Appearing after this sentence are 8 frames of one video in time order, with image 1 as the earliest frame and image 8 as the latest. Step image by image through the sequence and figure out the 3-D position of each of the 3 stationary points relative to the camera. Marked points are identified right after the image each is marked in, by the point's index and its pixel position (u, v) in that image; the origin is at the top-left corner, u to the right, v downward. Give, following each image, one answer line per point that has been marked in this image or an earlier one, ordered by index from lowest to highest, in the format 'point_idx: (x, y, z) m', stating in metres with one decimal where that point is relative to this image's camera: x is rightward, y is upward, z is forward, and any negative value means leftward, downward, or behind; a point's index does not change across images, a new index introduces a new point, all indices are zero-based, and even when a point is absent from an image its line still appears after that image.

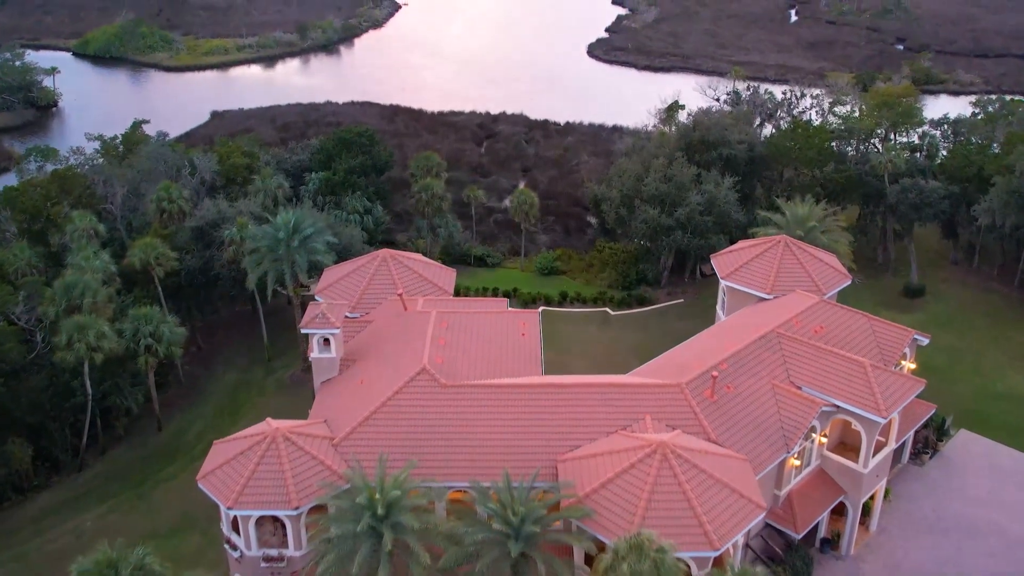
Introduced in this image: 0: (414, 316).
0: (-1.7, -0.5, +17.7) m
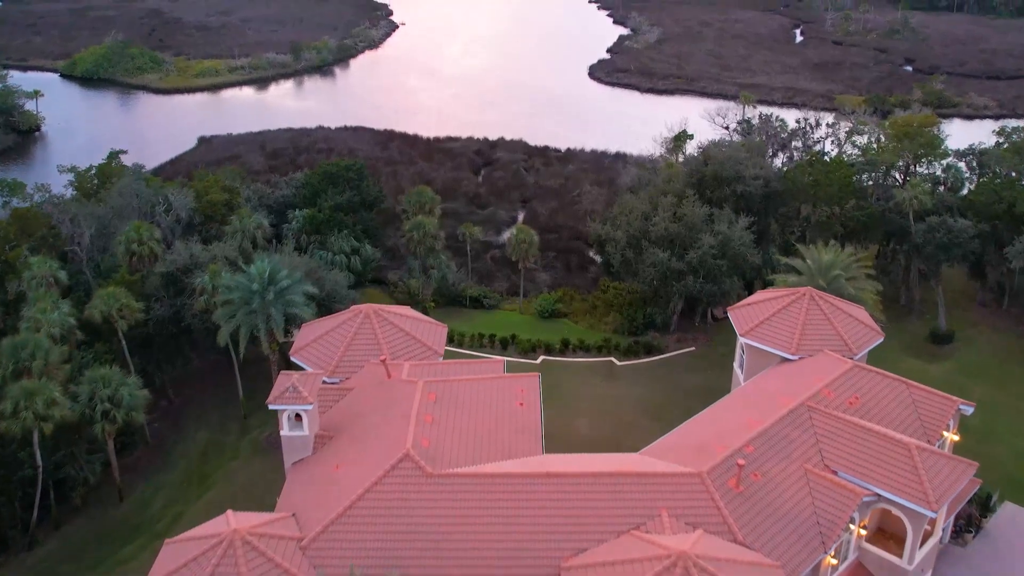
0: (-1.7, -1.5, +15.8) m
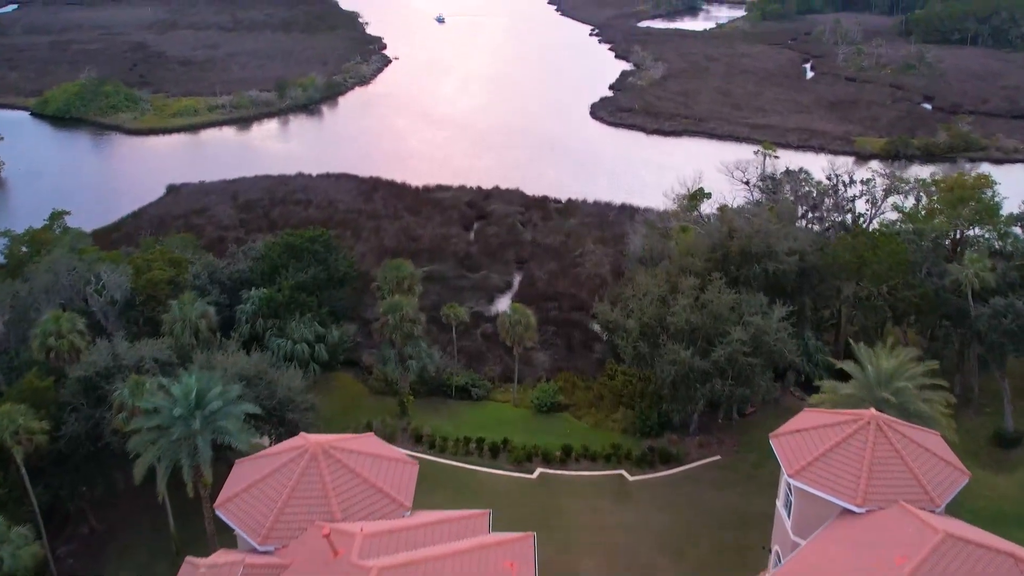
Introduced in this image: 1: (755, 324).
0: (-1.9, -3.2, +11.8) m
1: (+4.6, -0.7, +19.6) m
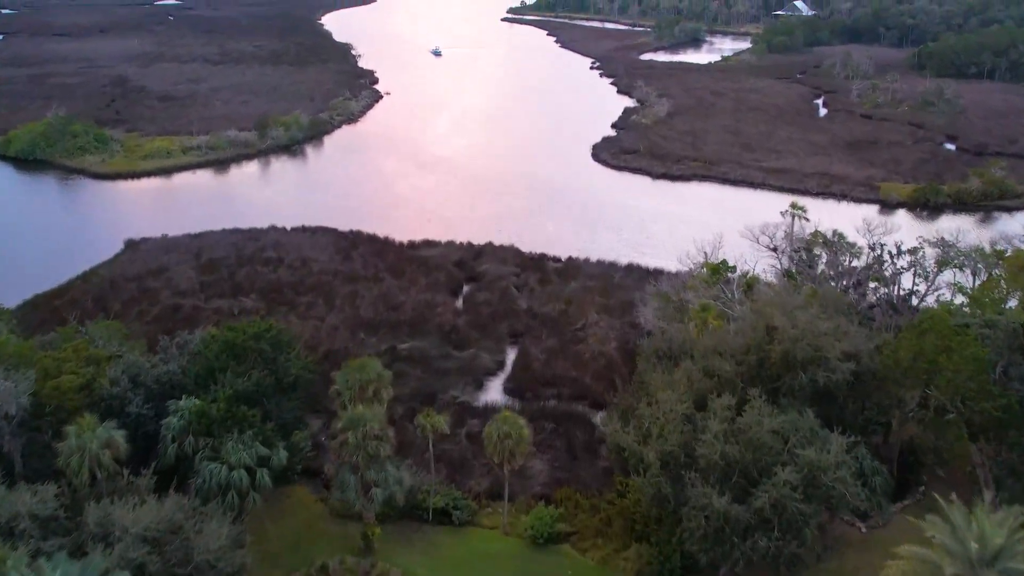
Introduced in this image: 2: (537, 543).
0: (-2.1, -4.8, +7.6) m
1: (+4.4, -2.6, +15.4) m
2: (+0.4, -4.7, +19.4) m
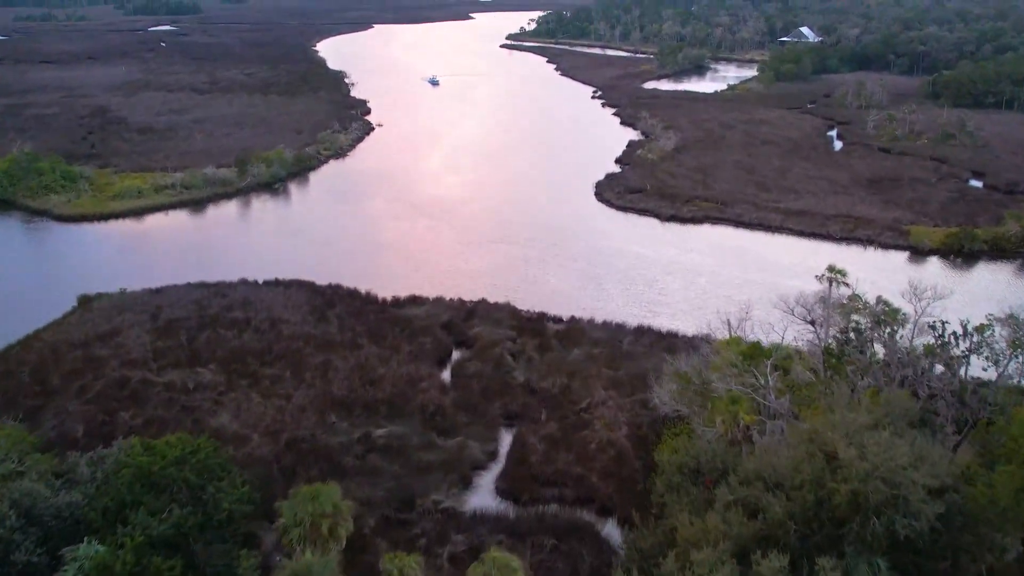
0: (-2.2, -6.2, +3.5) m
1: (+4.2, -4.1, +11.4) m
2: (+0.3, -6.3, +15.4) m
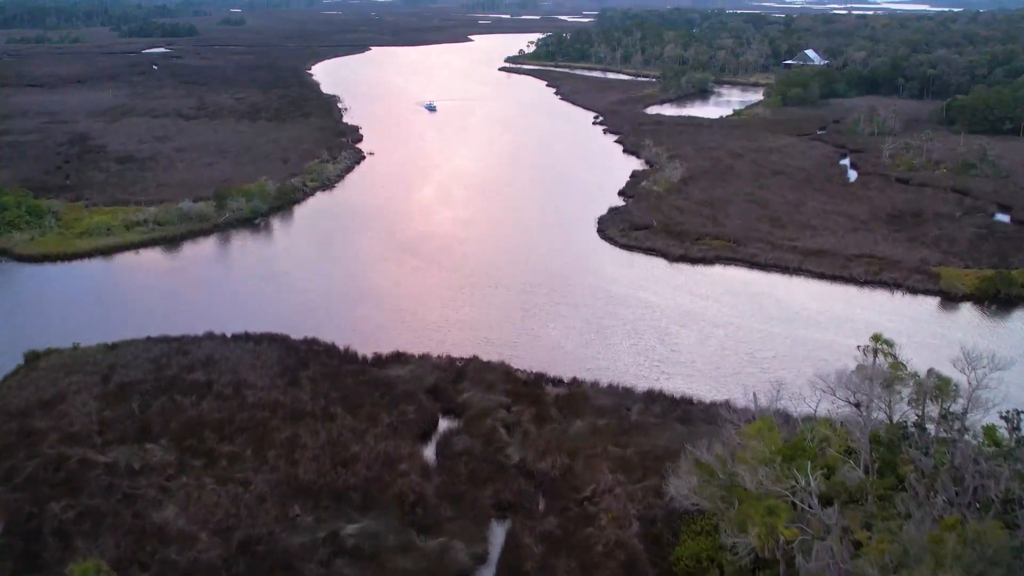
0: (-2.4, -7.3, -0.1) m
1: (+4.1, -5.3, +7.8) m
2: (+0.1, -7.6, +11.8) m
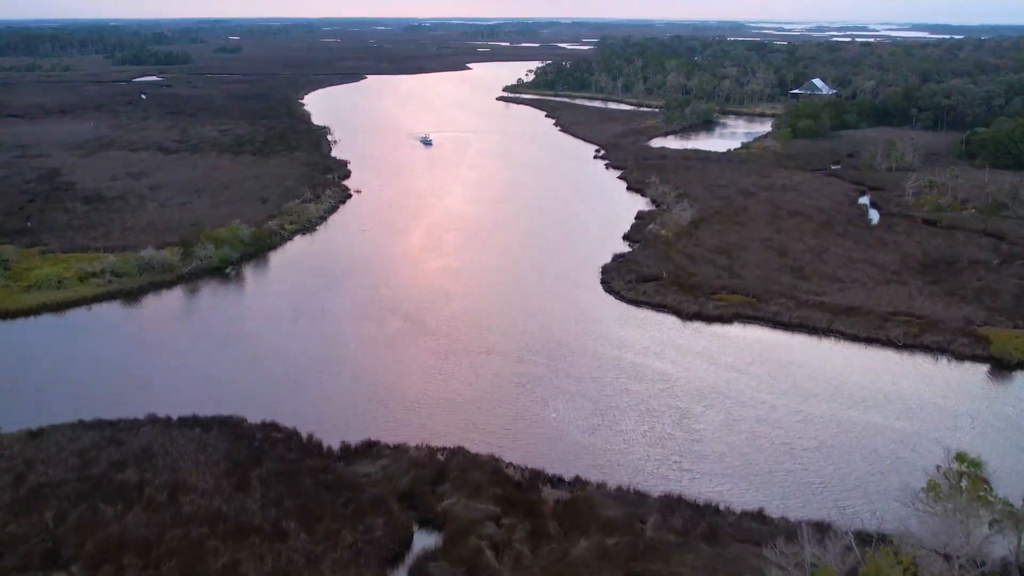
0: (-2.6, -8.5, -4.8) m
1: (+3.8, -6.7, +3.1) m
2: (-0.1, -9.2, +7.0) m
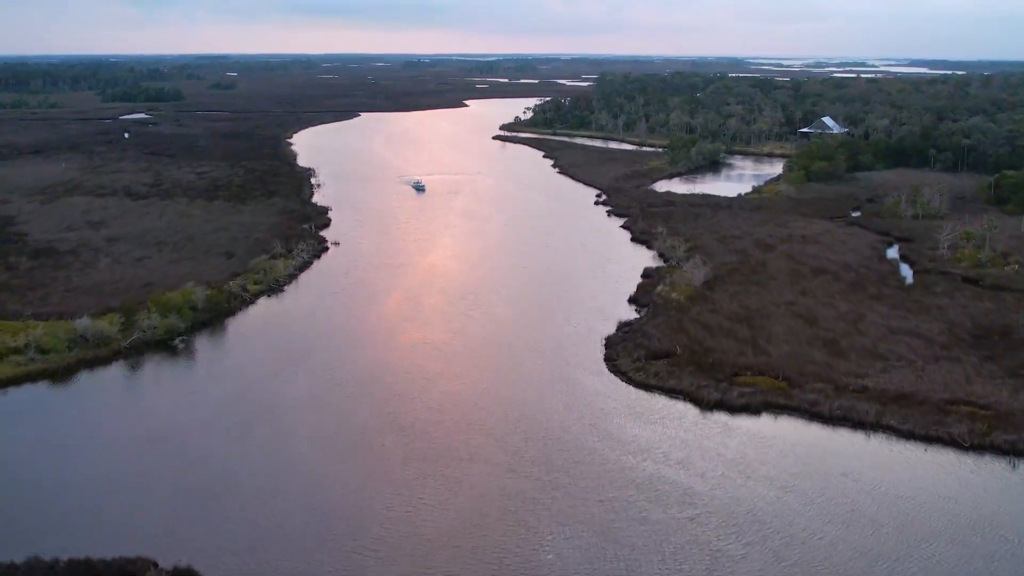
0: (-3.0, -9.7, -11.1) m
1: (+3.5, -8.2, -3.1) m
2: (-0.4, -10.7, +0.7) m
